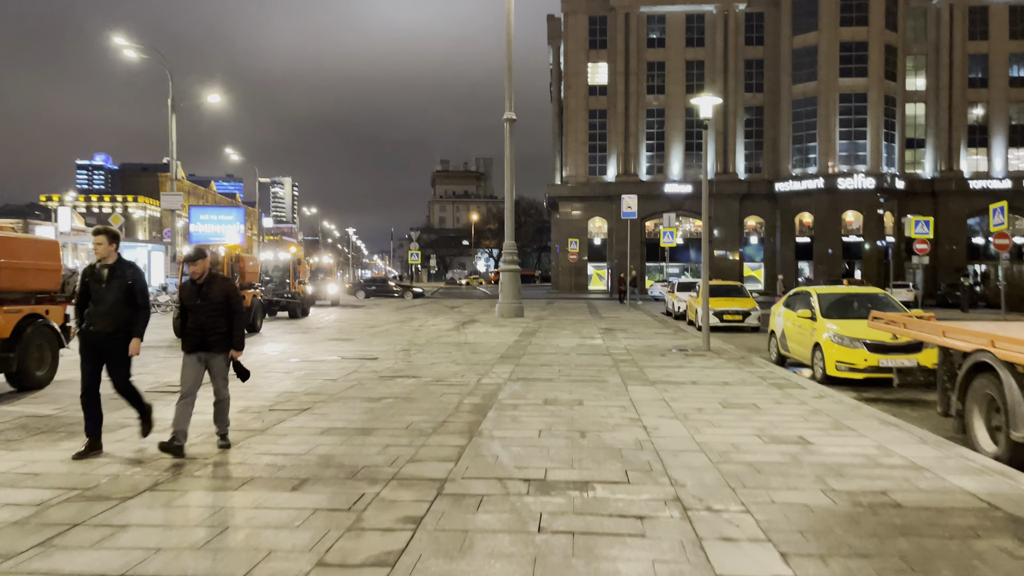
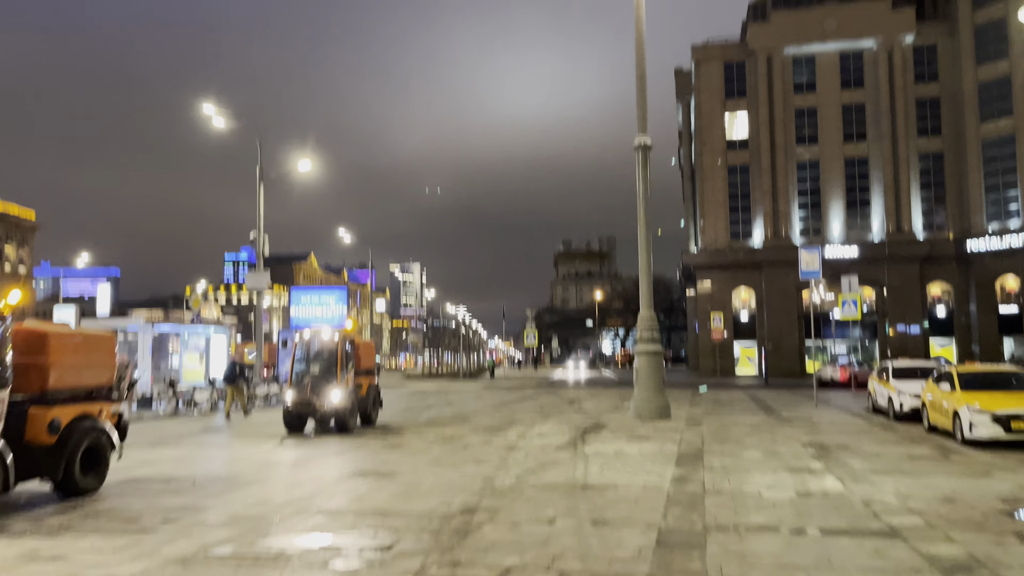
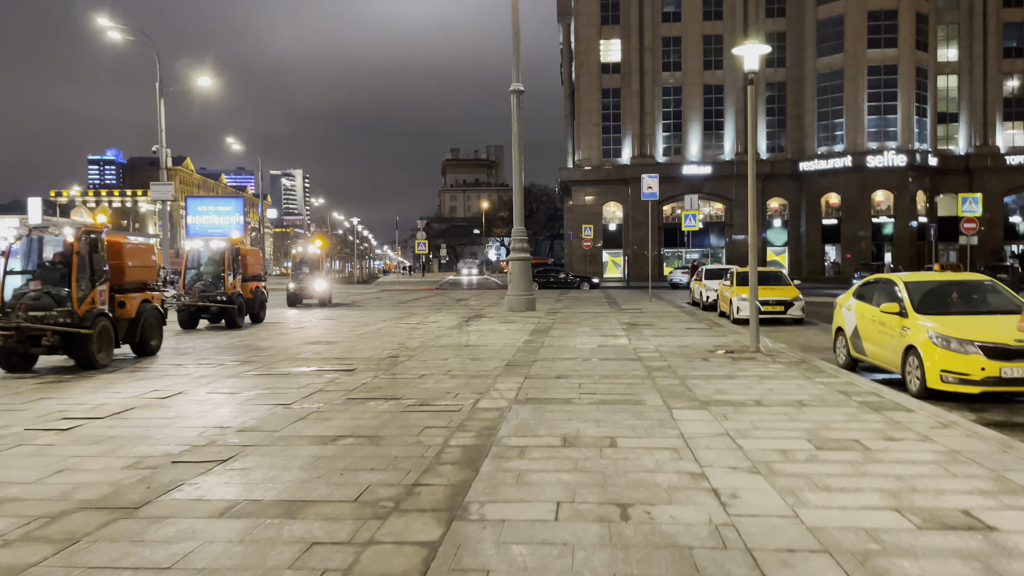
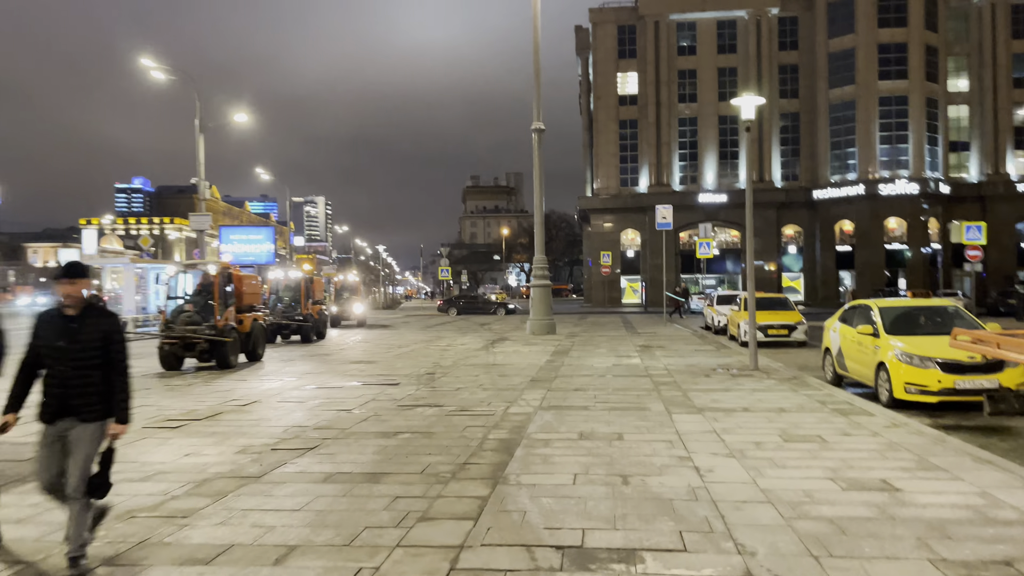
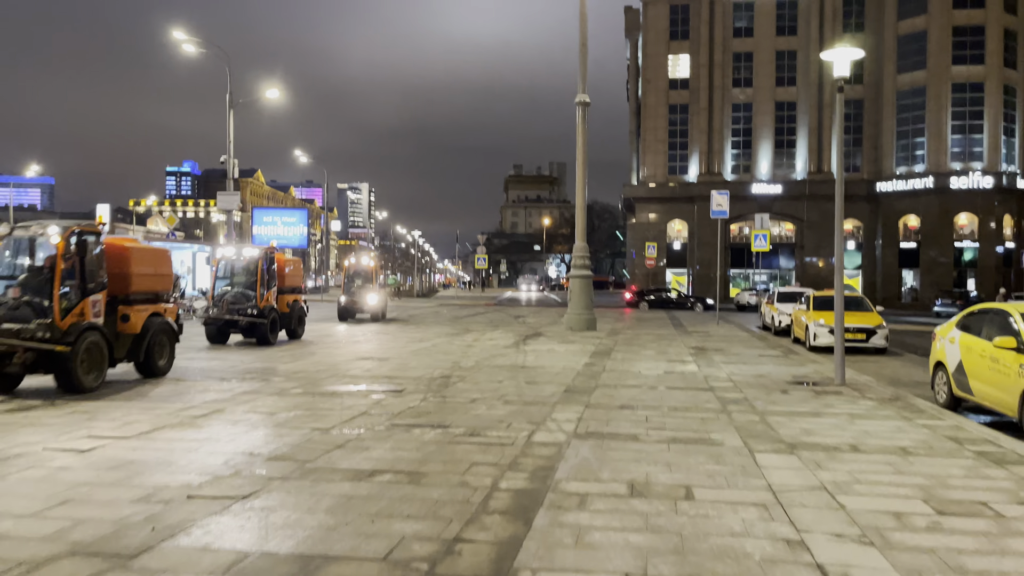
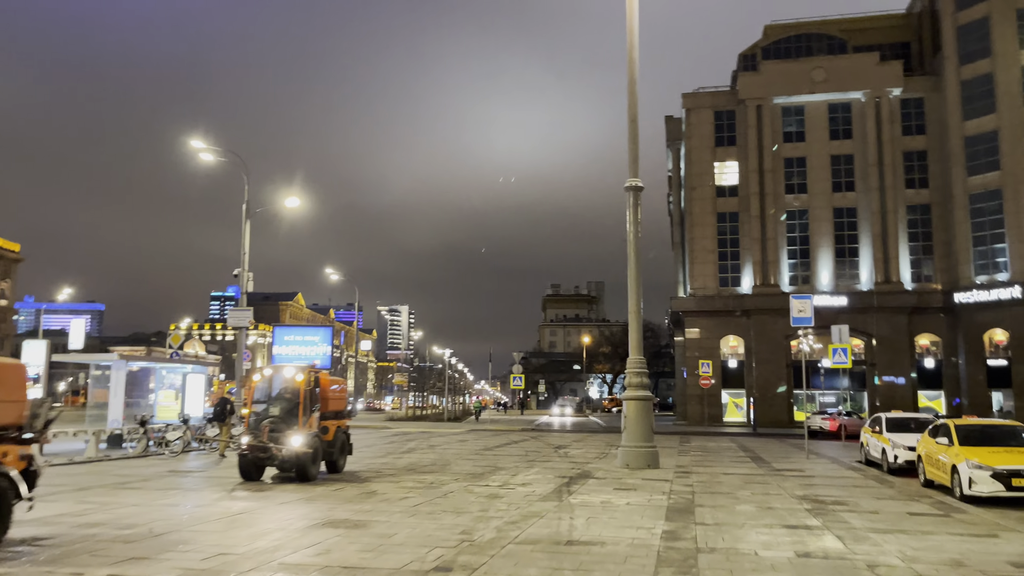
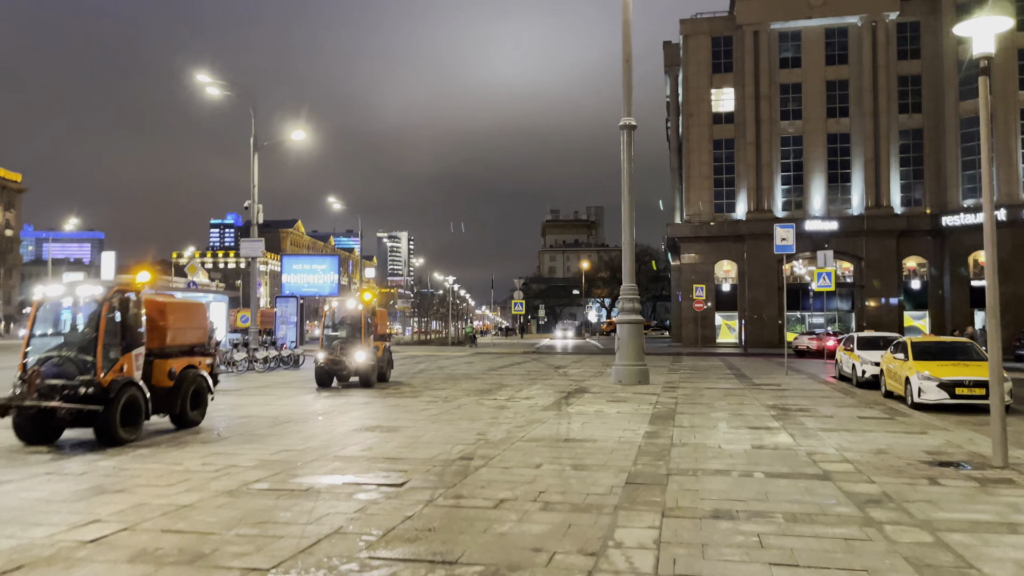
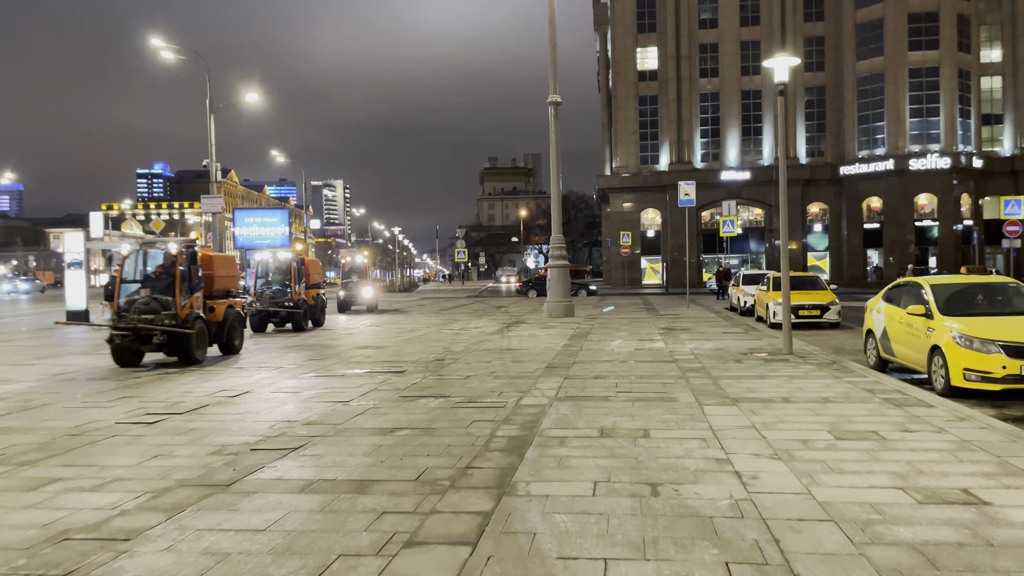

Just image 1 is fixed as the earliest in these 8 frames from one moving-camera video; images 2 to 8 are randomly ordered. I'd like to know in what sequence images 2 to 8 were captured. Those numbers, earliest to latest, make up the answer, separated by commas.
4, 8, 3, 5, 7, 2, 6
